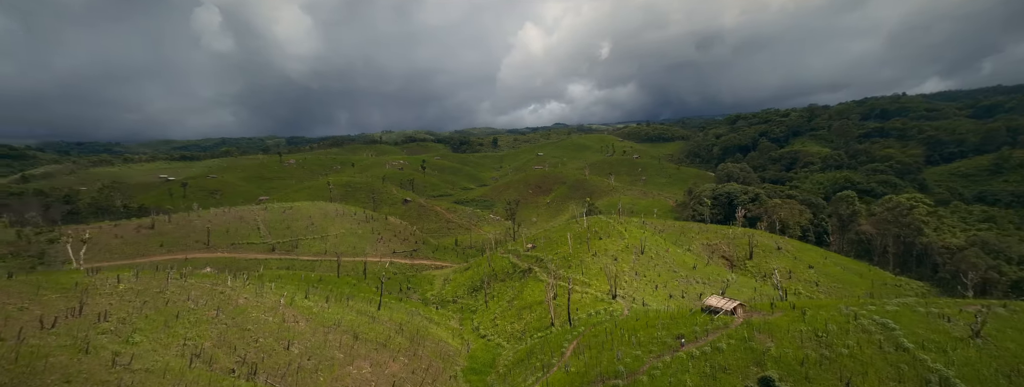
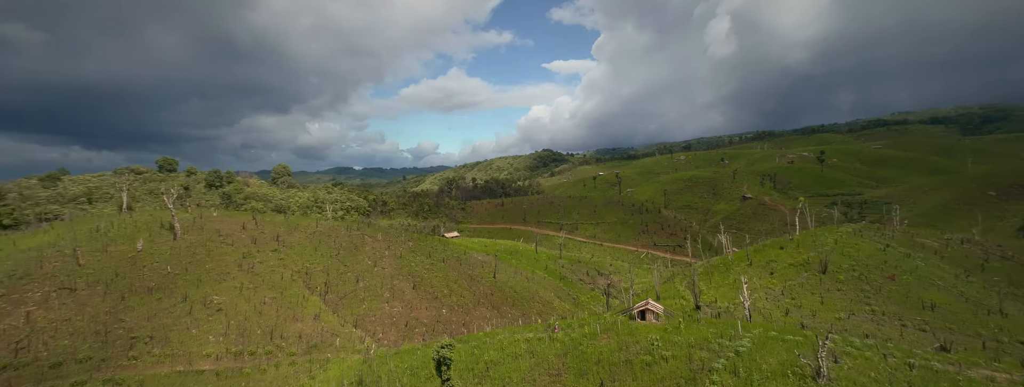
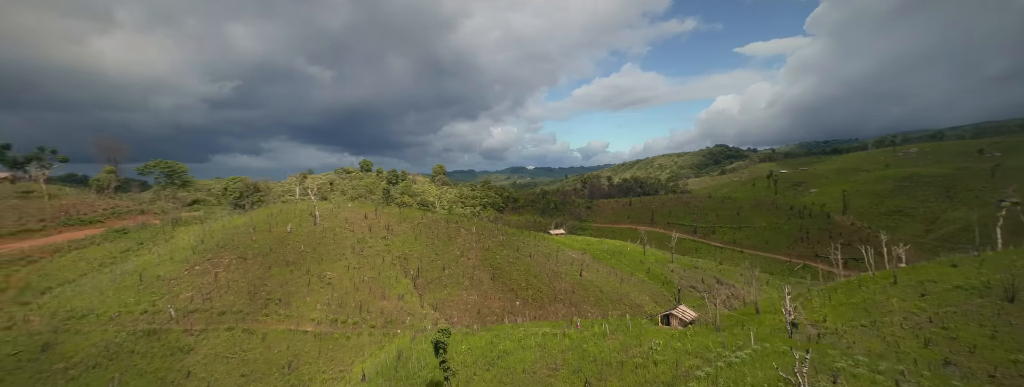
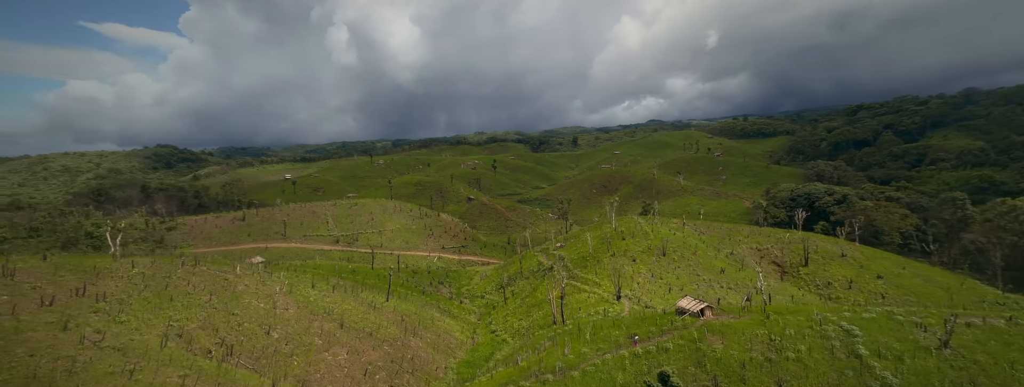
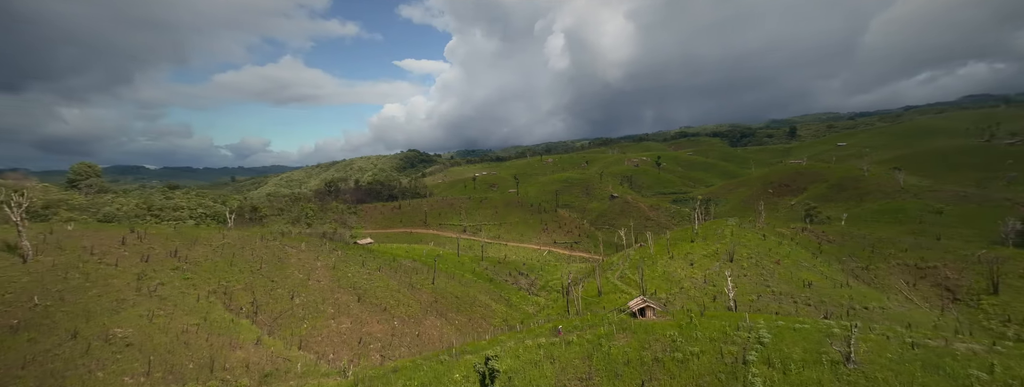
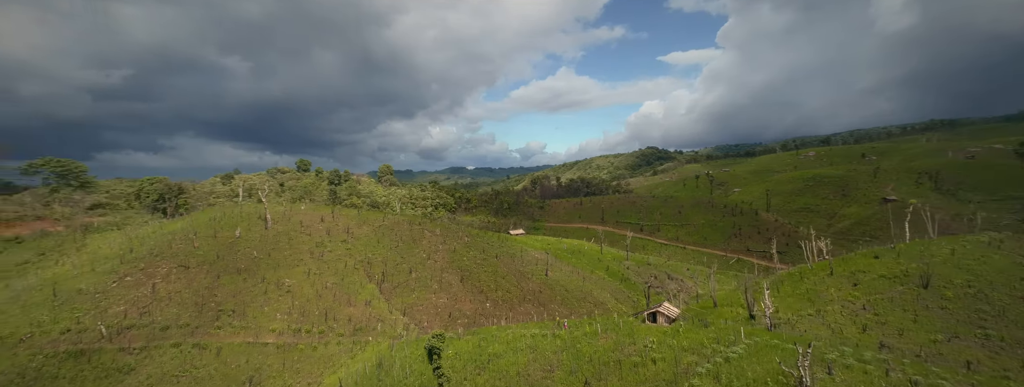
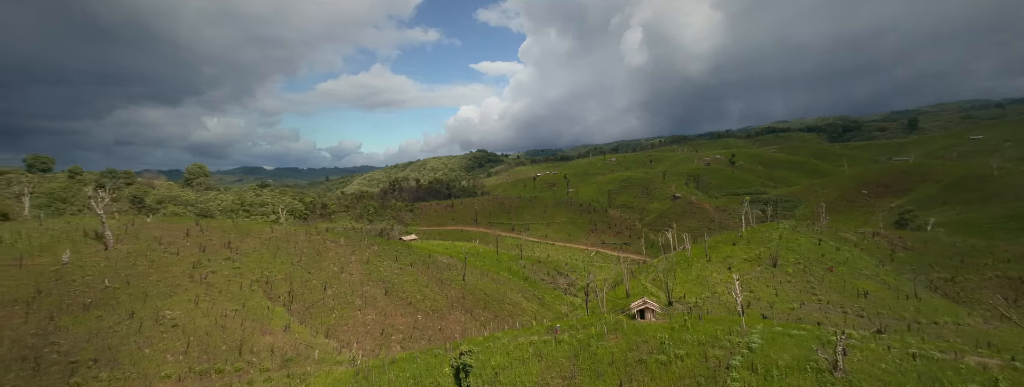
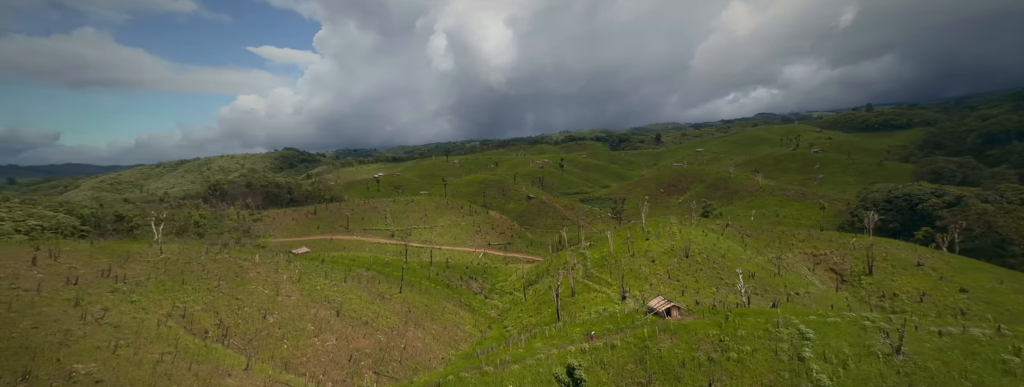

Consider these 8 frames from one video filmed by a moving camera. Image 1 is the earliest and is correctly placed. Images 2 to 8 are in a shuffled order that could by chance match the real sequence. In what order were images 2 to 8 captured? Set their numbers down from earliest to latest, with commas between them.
4, 8, 5, 7, 2, 6, 3
